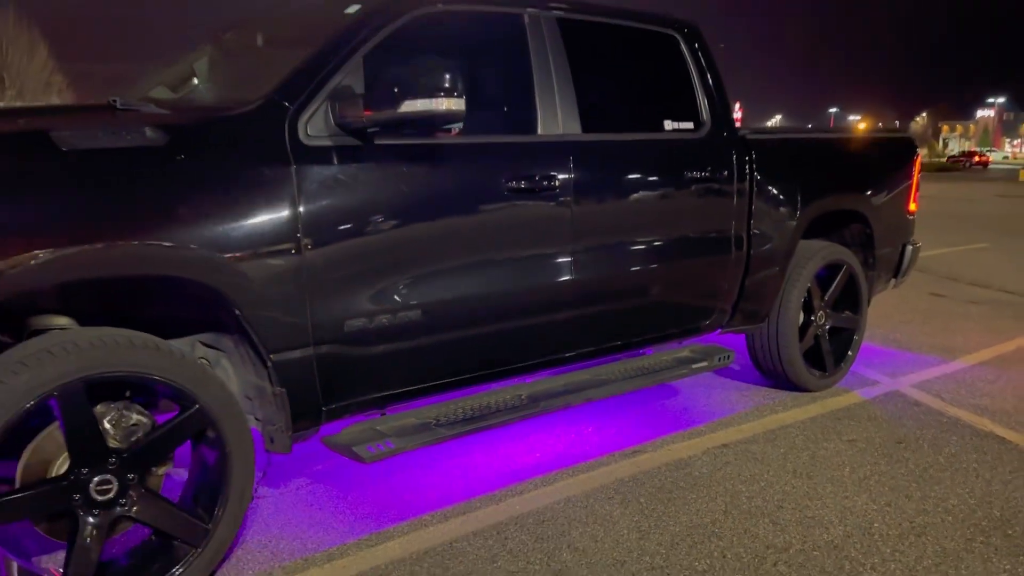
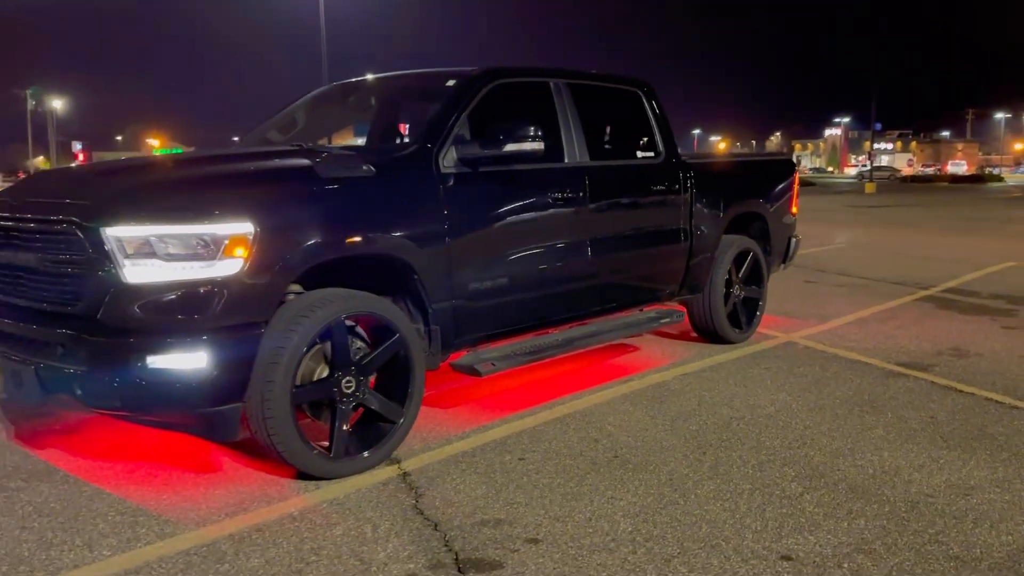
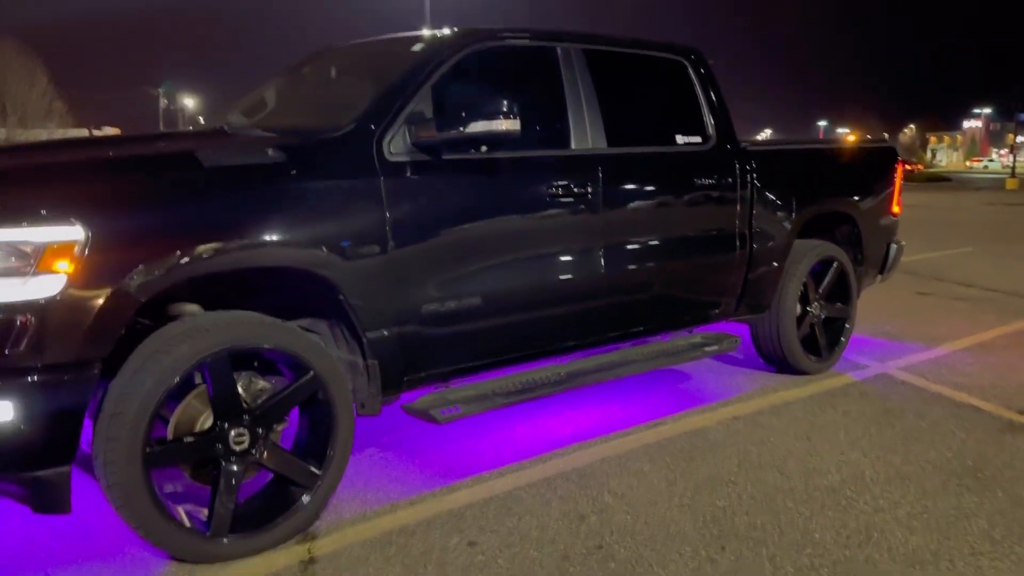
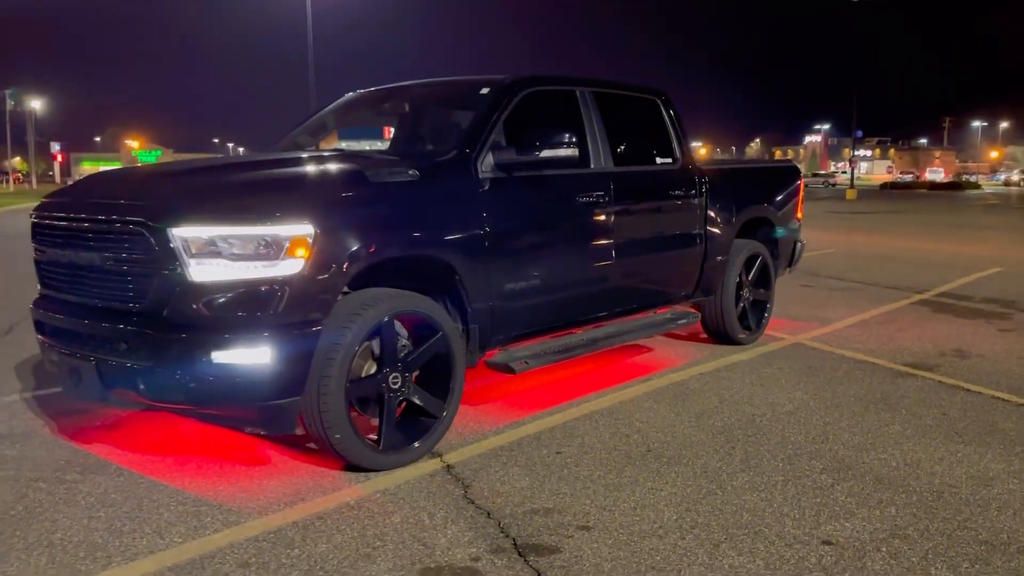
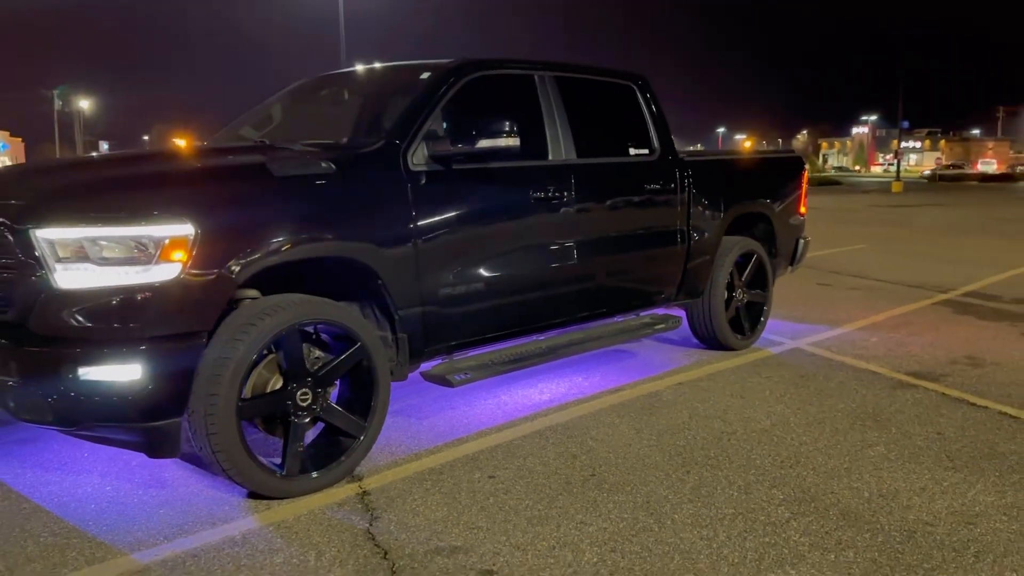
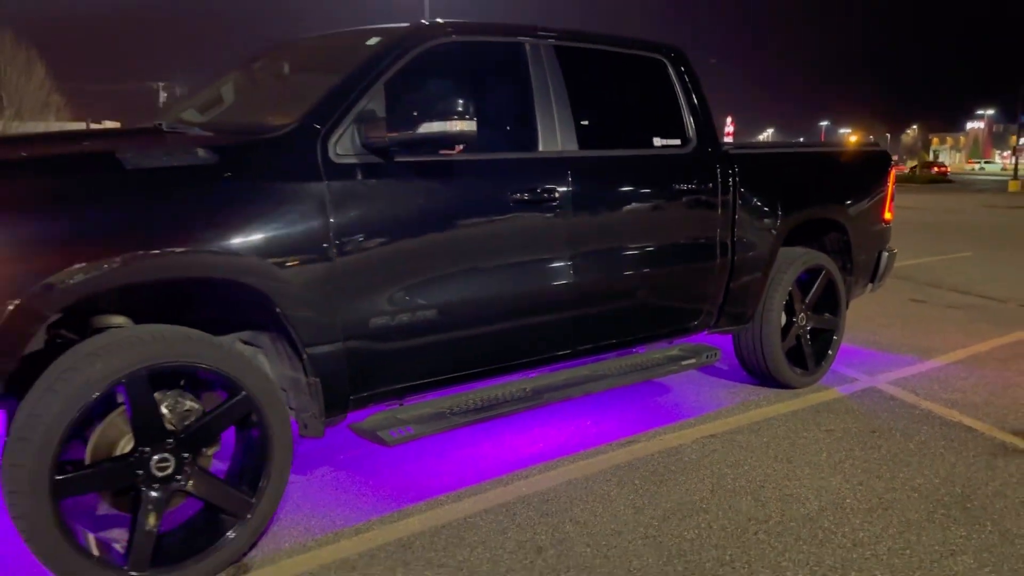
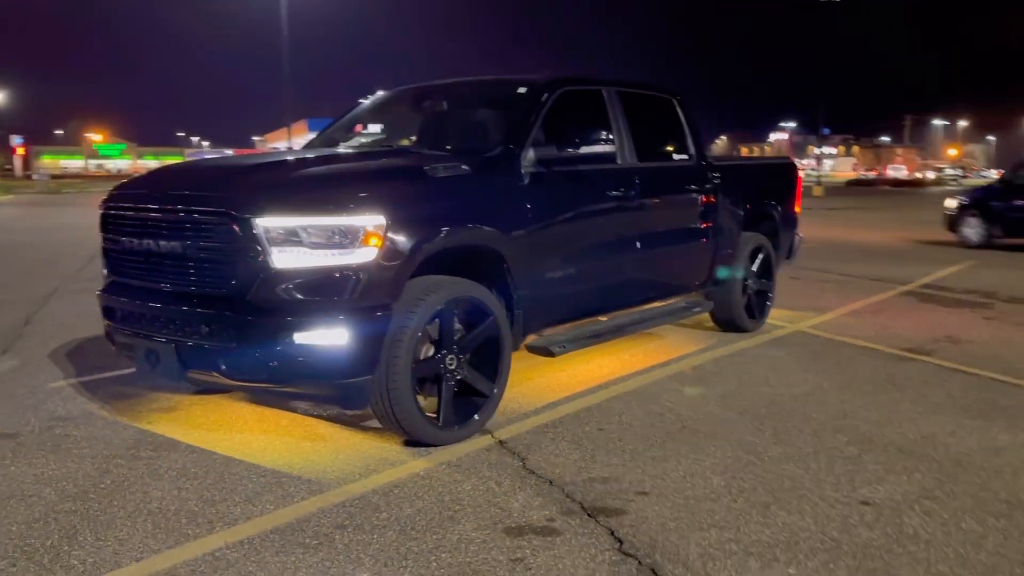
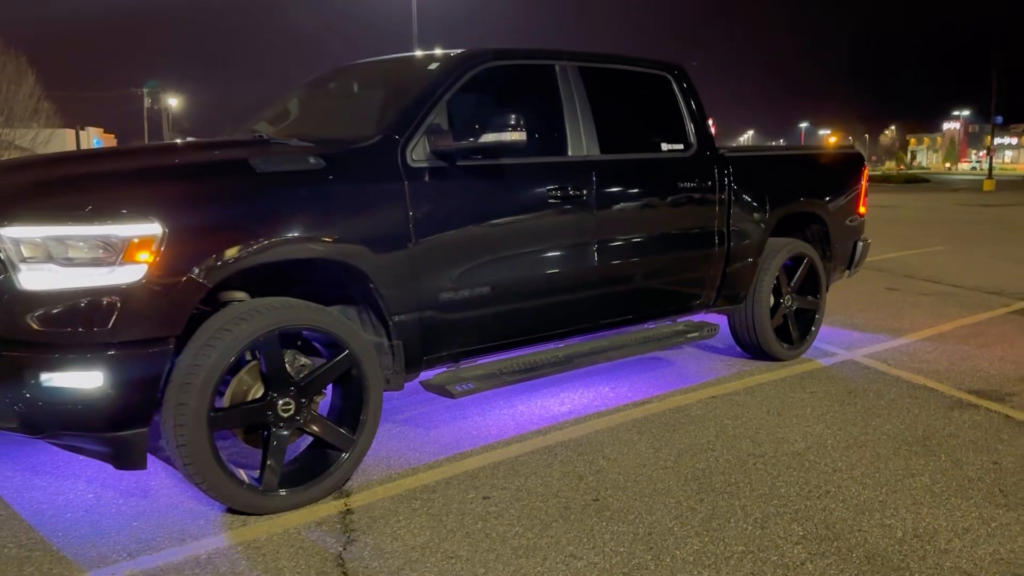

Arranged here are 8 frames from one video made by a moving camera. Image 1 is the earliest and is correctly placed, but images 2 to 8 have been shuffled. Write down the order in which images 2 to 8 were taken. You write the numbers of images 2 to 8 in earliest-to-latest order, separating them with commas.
6, 3, 8, 5, 2, 4, 7
